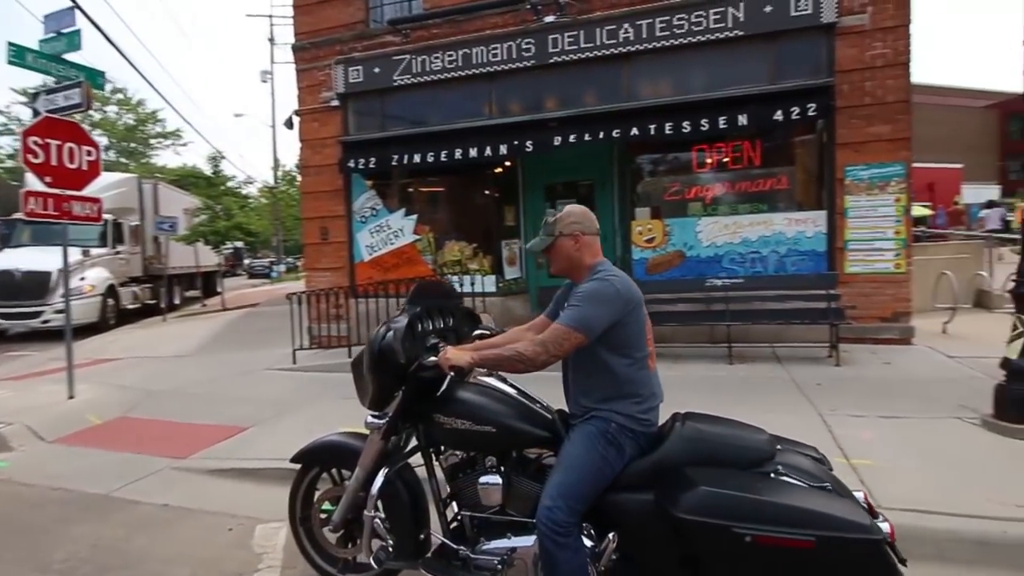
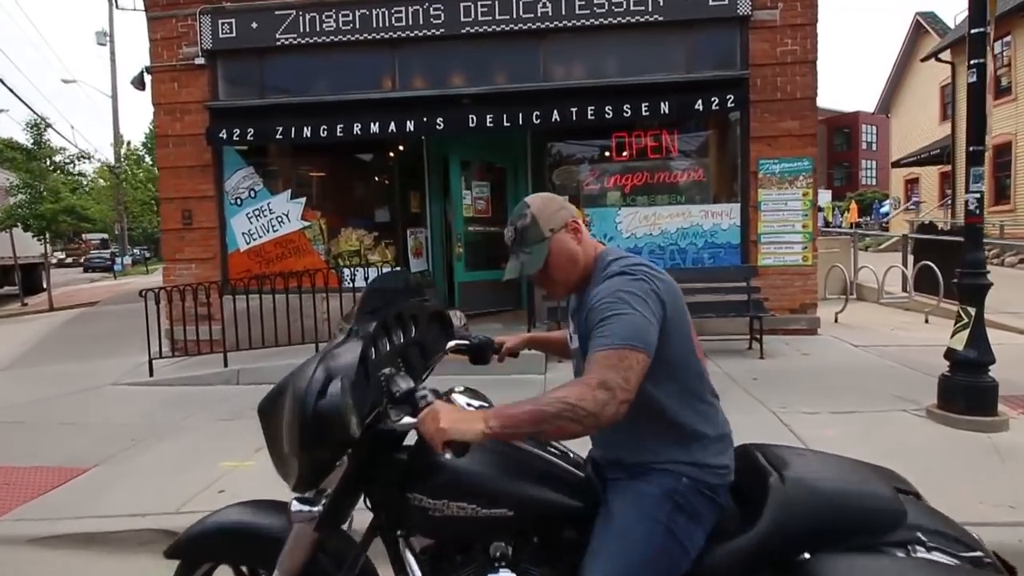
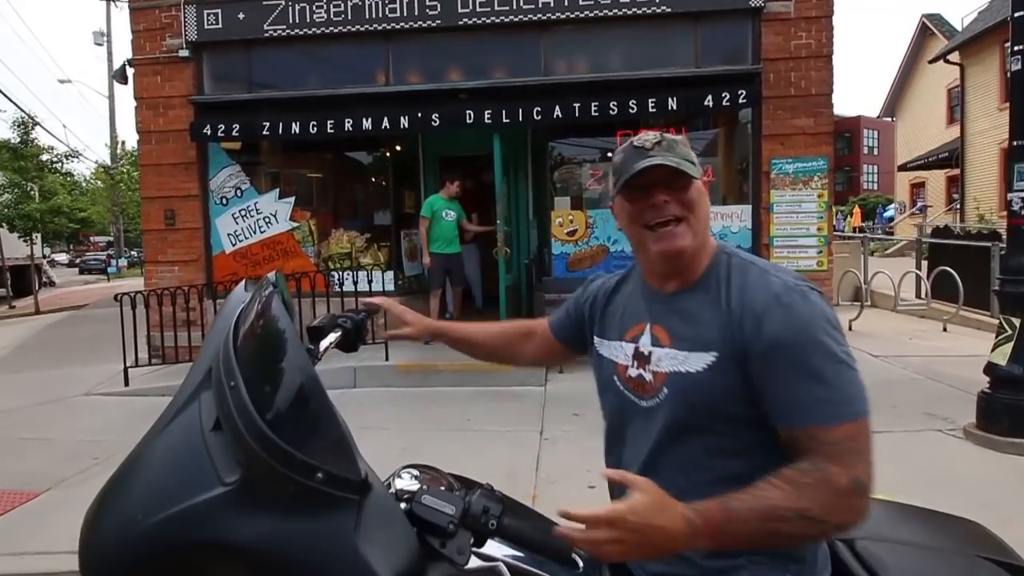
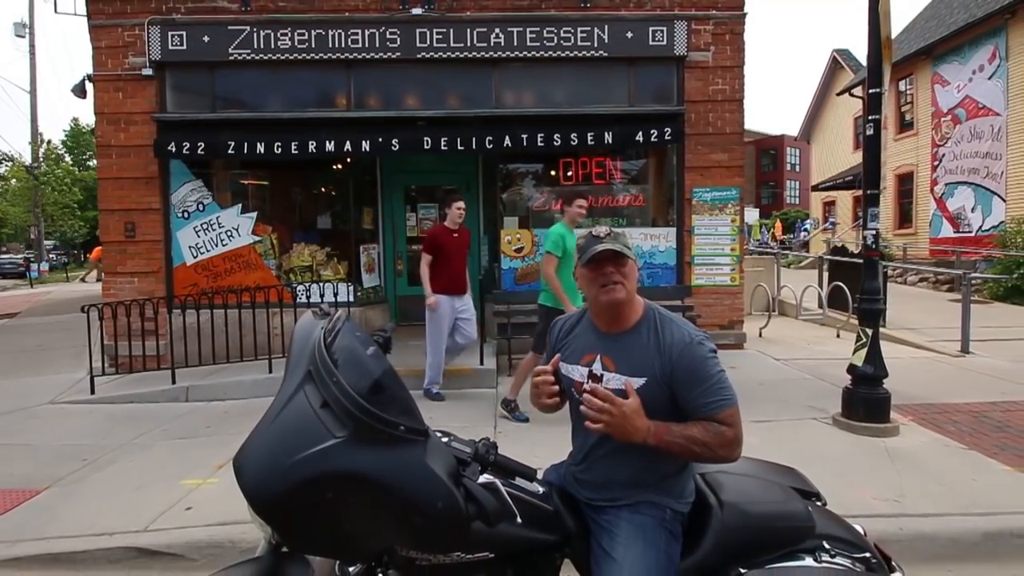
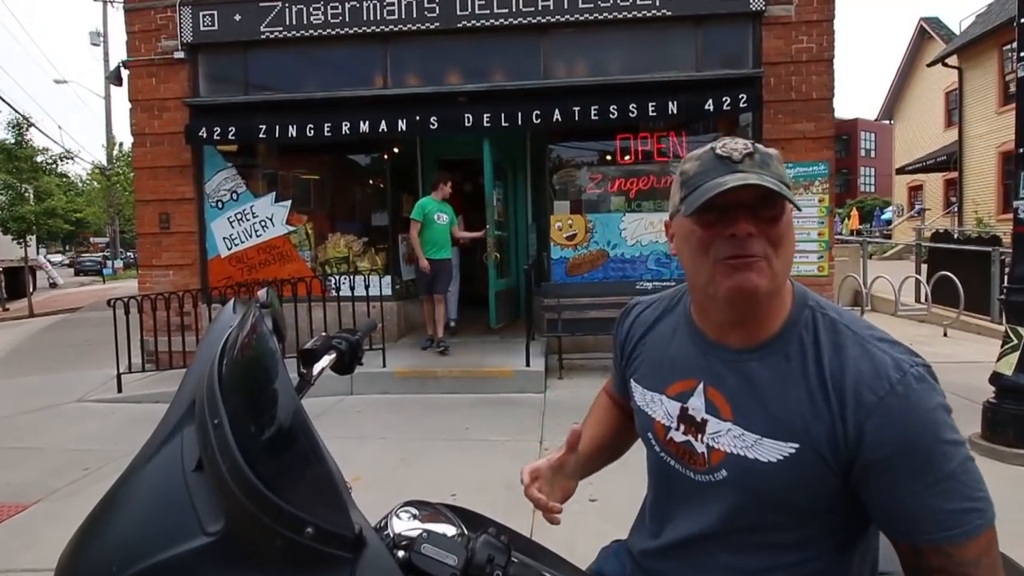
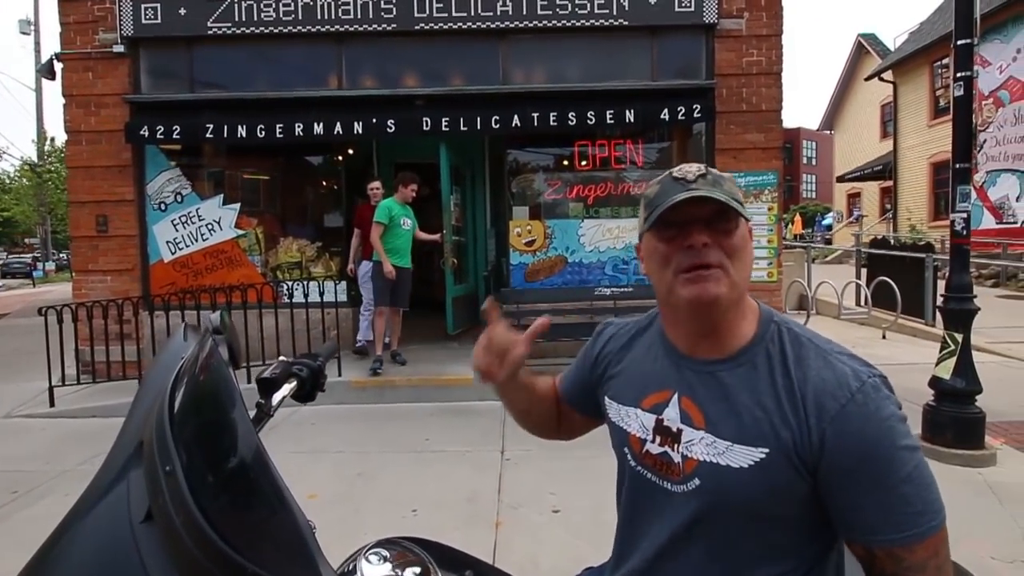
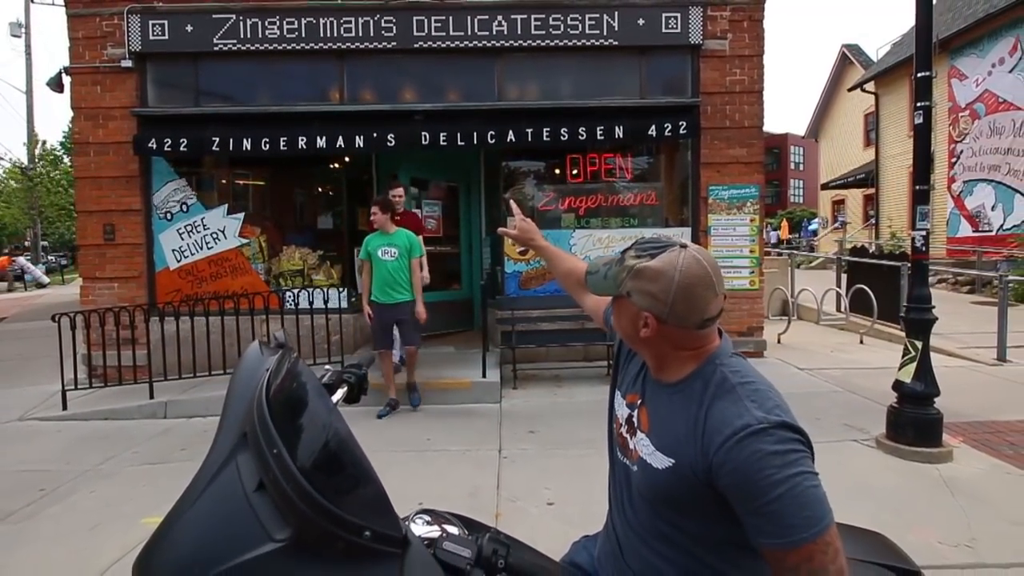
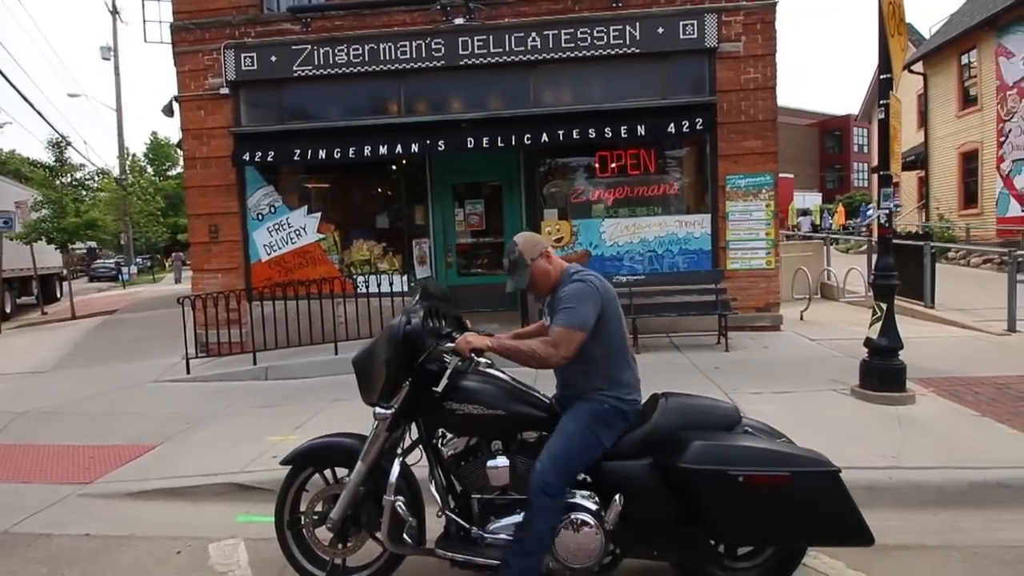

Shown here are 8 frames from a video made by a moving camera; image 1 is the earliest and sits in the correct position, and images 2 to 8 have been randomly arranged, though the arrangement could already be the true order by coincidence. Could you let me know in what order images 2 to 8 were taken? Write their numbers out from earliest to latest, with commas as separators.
8, 2, 3, 5, 6, 7, 4
